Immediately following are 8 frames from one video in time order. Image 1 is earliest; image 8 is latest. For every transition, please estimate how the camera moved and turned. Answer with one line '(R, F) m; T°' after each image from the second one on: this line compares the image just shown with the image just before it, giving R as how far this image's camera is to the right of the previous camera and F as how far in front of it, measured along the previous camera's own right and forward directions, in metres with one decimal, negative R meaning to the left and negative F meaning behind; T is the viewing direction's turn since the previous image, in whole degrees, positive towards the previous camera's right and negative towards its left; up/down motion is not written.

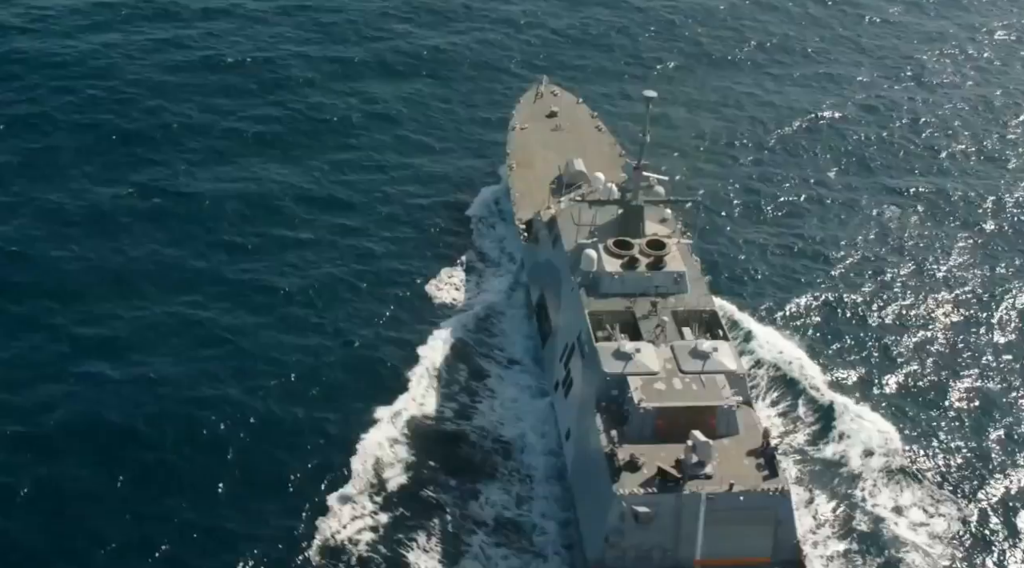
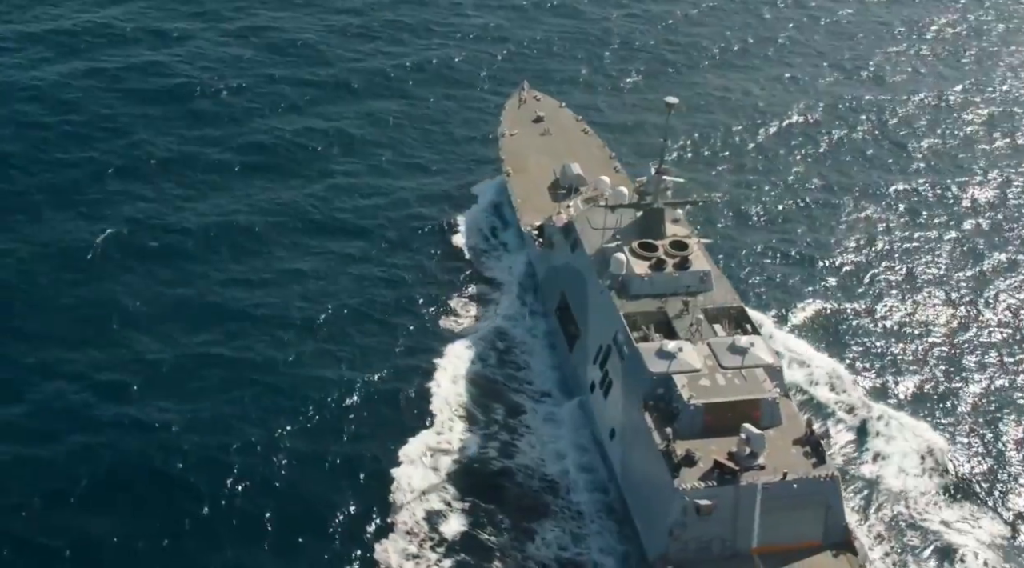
(-3.0, +1.1) m; +4°
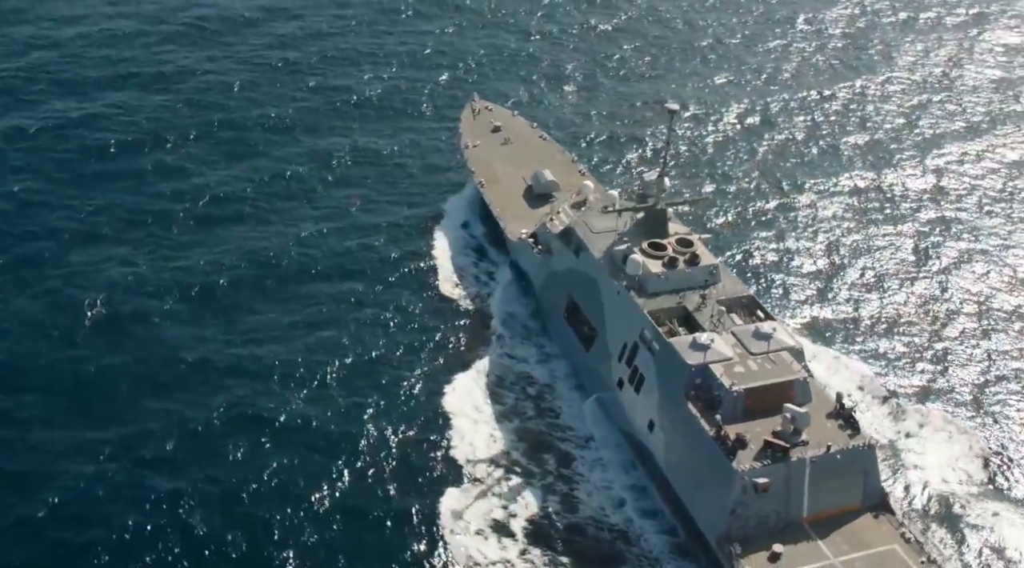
(-4.4, +1.1) m; +6°
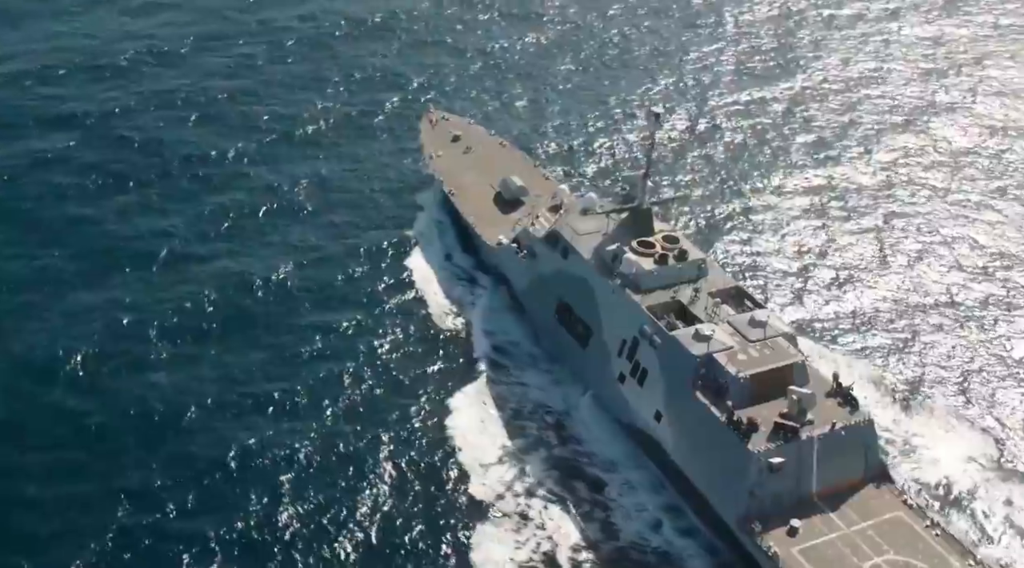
(-3.0, -0.6) m; +4°
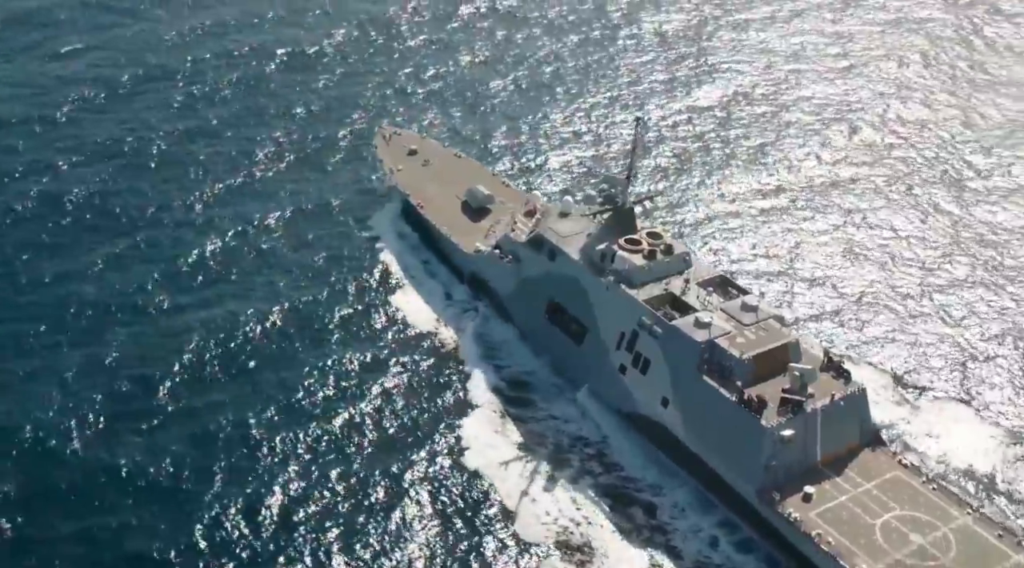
(-4.3, -1.4) m; +5°
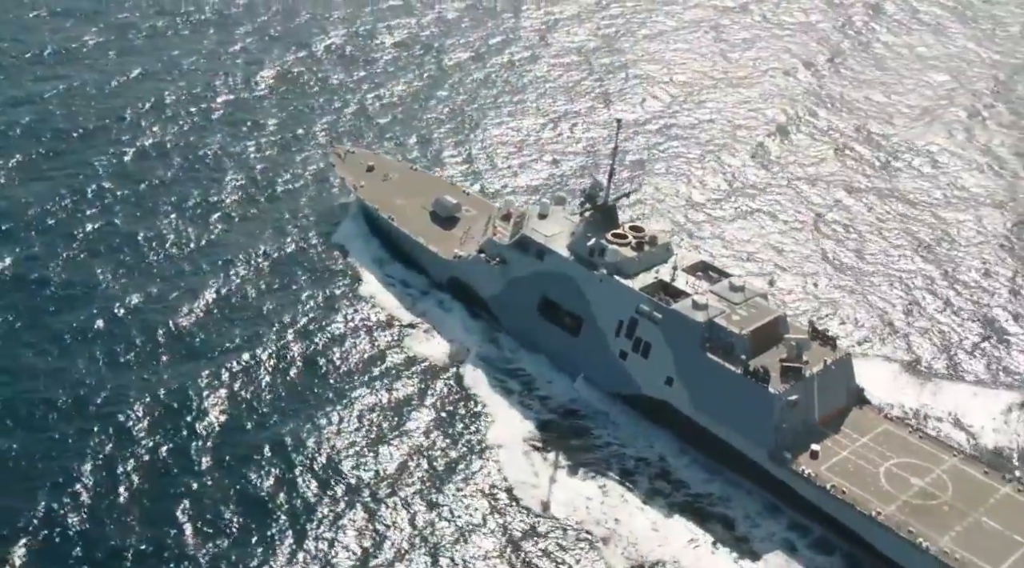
(-5.7, -1.9) m; +7°
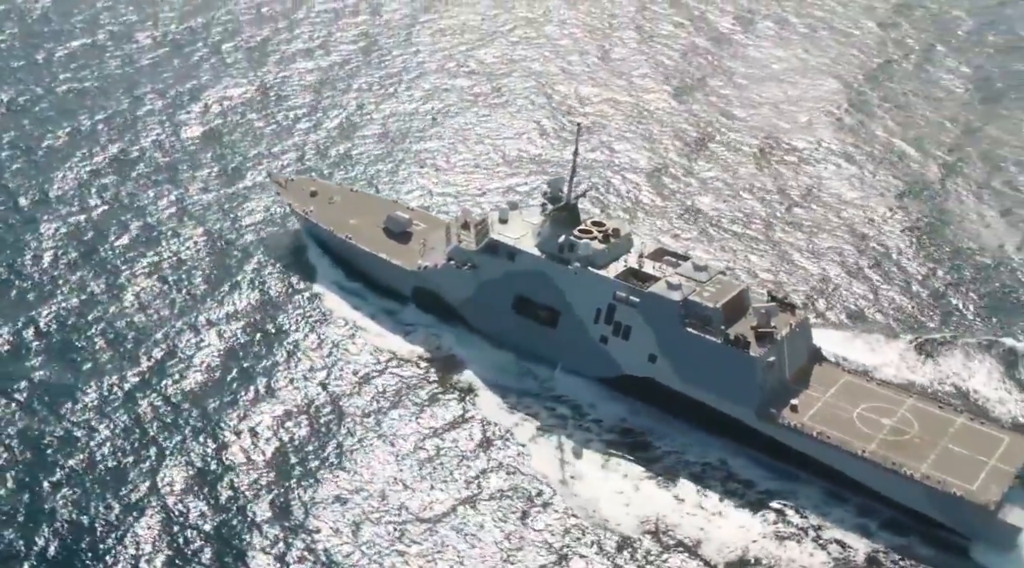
(-6.8, -2.6) m; +8°
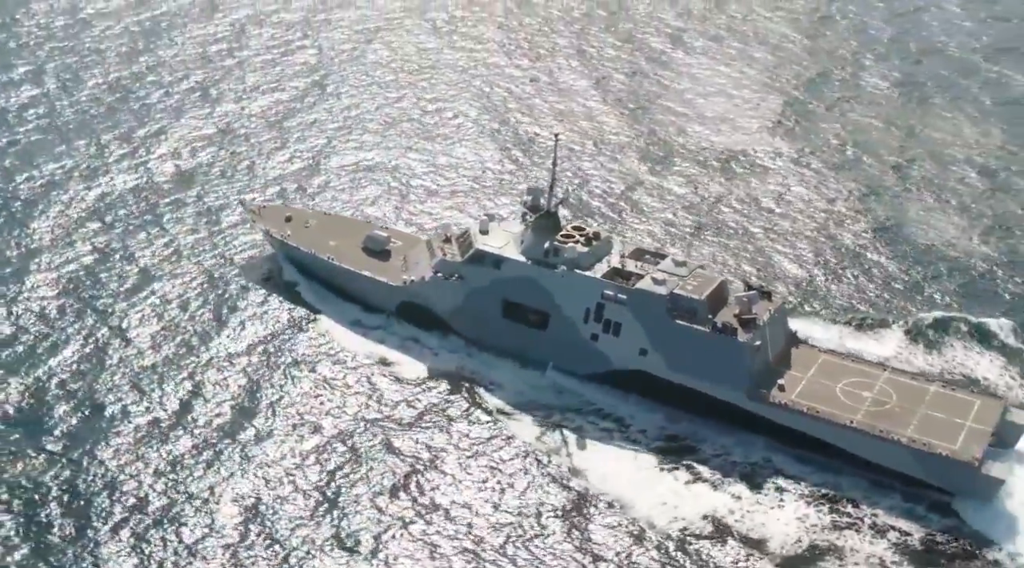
(-9.0, -2.5) m; +9°
